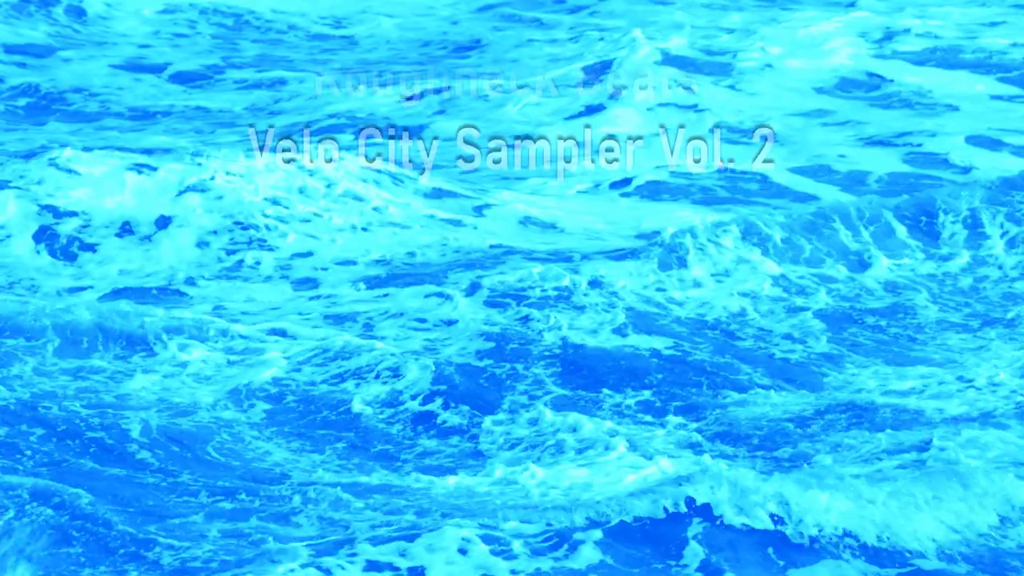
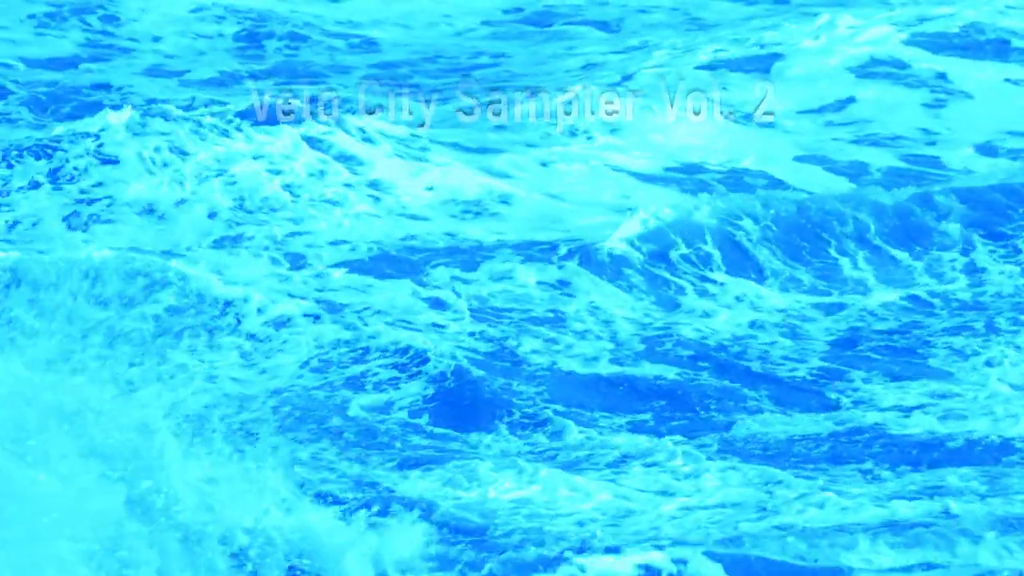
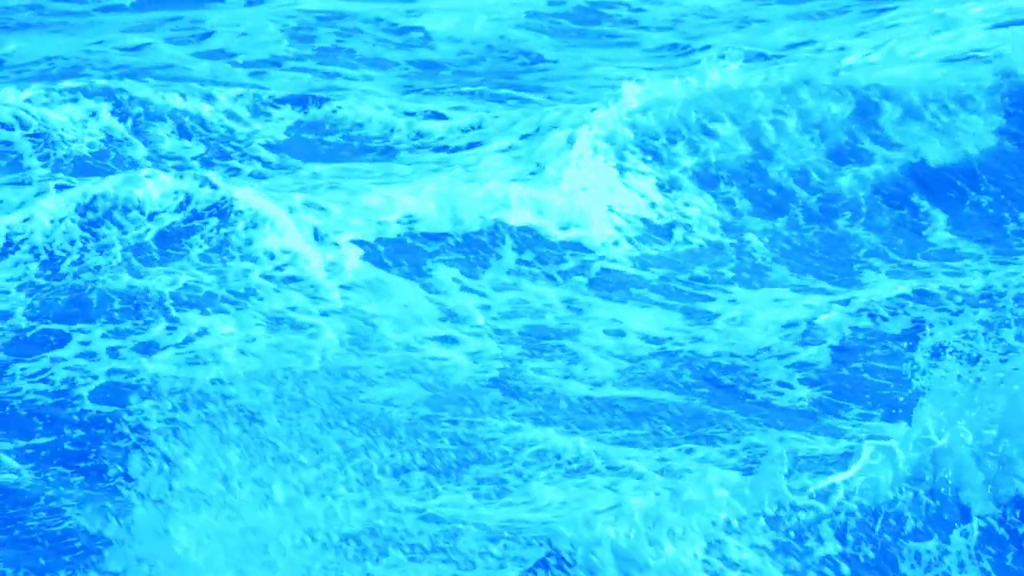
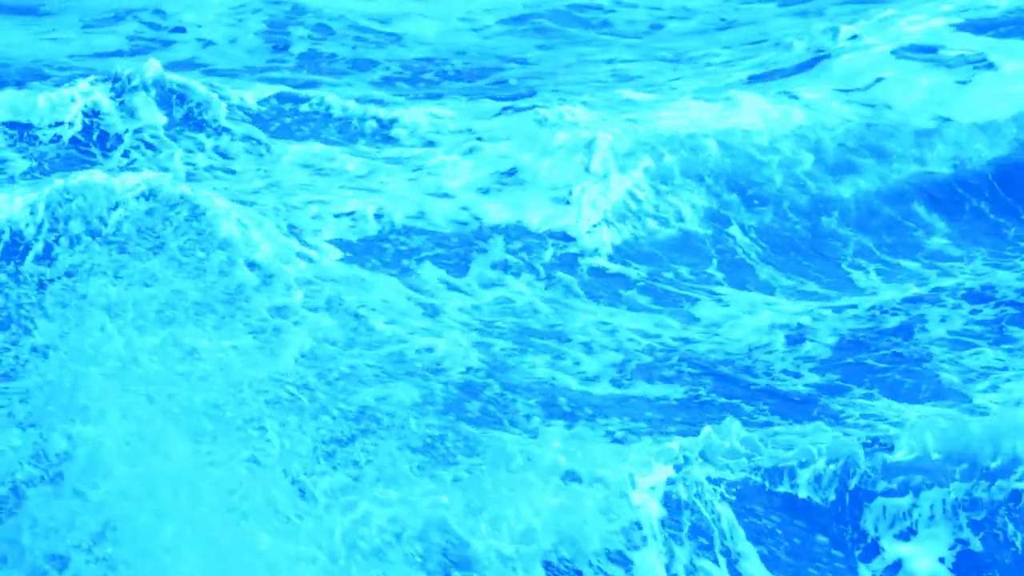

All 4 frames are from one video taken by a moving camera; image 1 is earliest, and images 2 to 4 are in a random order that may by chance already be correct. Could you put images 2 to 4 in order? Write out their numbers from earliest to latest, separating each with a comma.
2, 4, 3
